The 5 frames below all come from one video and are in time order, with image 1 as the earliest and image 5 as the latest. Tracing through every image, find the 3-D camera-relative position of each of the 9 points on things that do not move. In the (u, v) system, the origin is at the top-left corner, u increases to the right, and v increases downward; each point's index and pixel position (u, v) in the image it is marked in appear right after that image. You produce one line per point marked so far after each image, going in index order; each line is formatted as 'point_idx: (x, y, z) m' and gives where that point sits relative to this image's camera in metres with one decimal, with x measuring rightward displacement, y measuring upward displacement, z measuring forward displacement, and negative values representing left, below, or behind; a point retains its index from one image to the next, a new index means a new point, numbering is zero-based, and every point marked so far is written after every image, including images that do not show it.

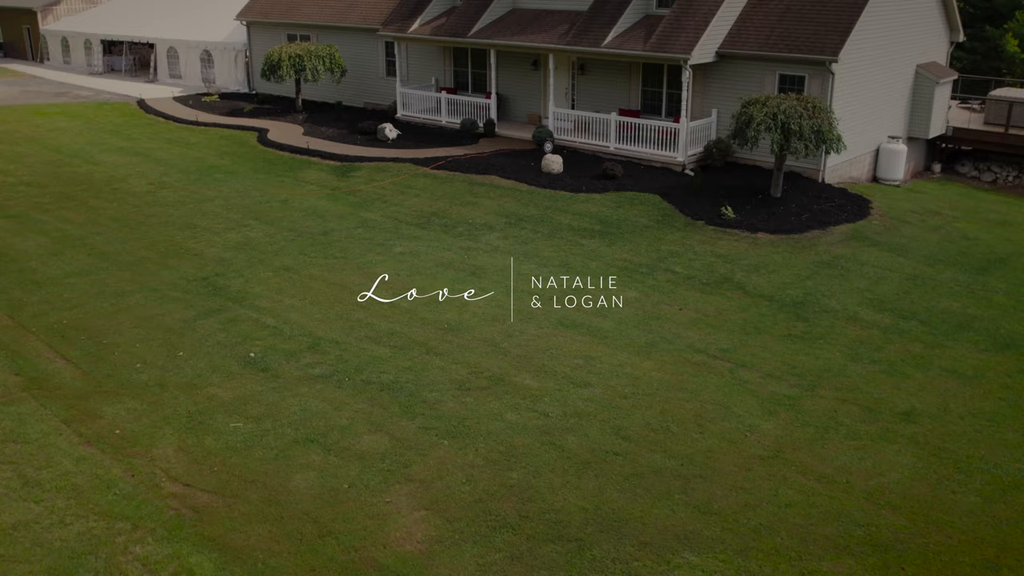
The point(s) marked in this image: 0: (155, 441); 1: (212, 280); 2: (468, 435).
0: (-4.8, -2.1, +11.5) m
1: (-6.1, +0.1, +17.4) m
2: (-0.6, -2.1, +11.8) m
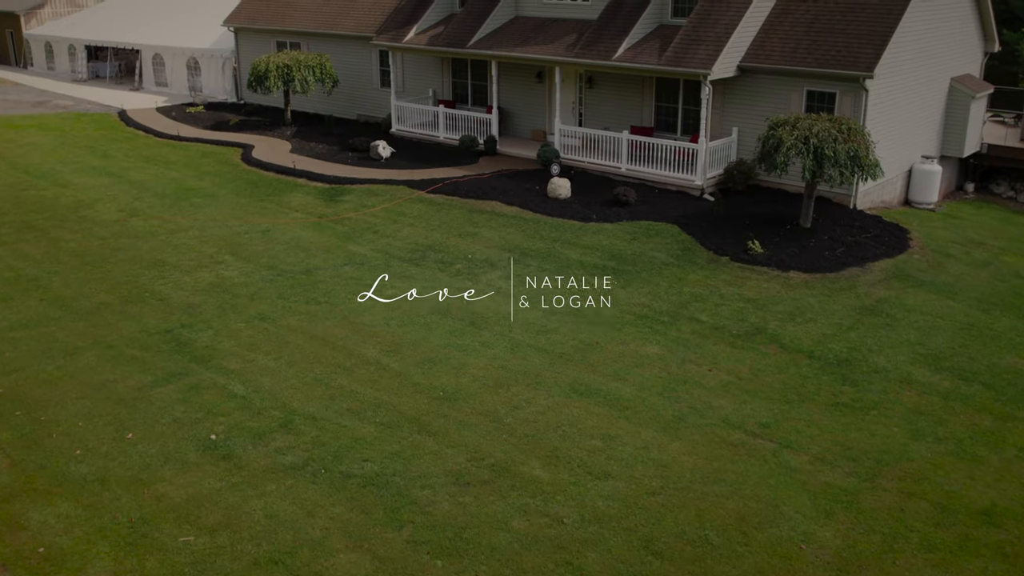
0: (-4.8, -3.1, +9.5) m
1: (-6.1, -0.8, +15.3) m
2: (-0.5, -3.0, +9.8) m
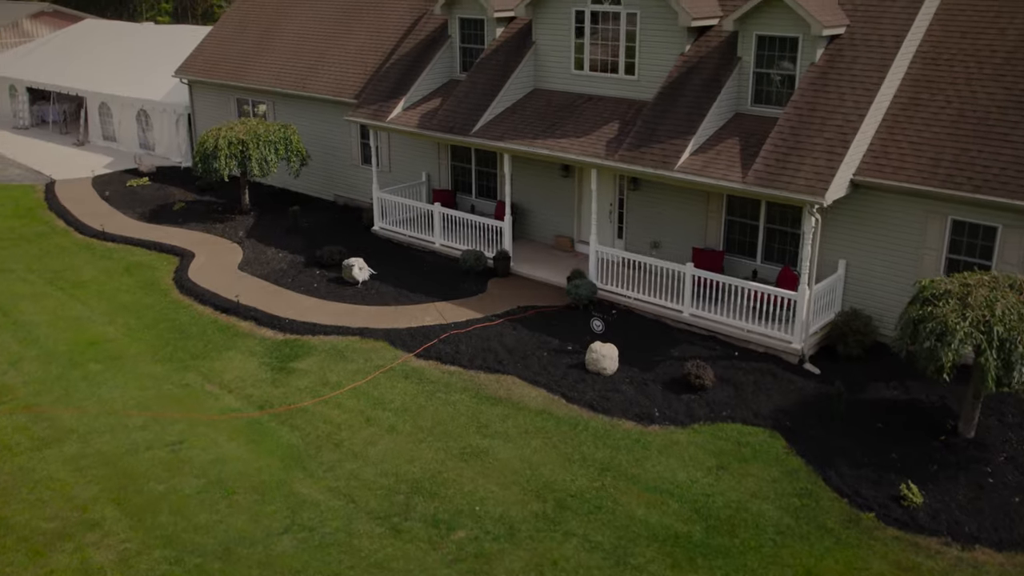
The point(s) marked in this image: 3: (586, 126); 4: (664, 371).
0: (-4.3, -7.1, +2.9) m
1: (-5.6, -4.9, +8.7) m
2: (-0.1, -7.1, +3.2) m
3: (+1.7, +3.7, +19.3) m
4: (+2.9, -1.6, +16.1) m
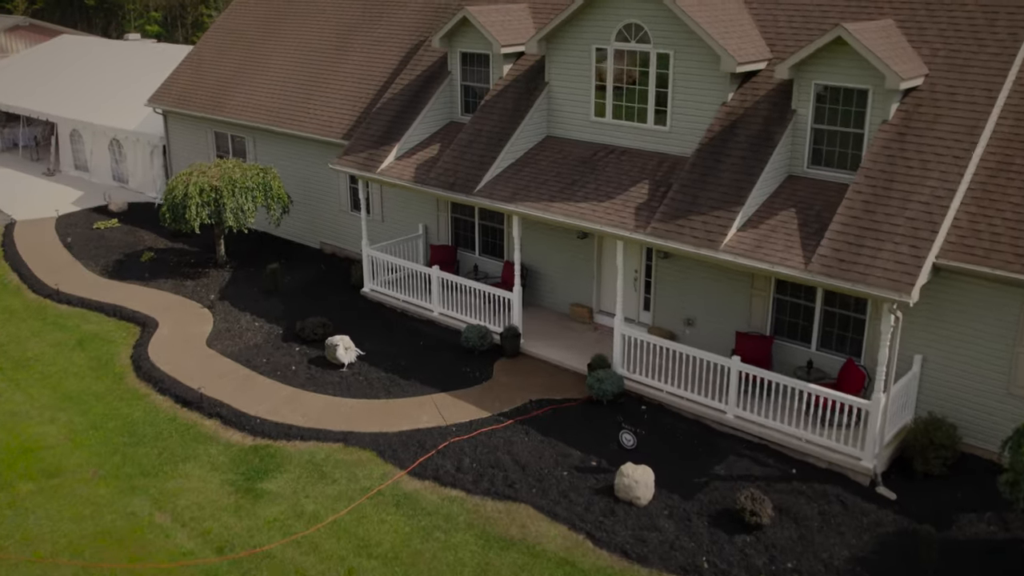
0: (-4.1, -8.9, +0.1) m
1: (-5.4, -6.6, +5.9) m
2: (+0.1, -8.9, +0.4) m
3: (+1.9, +1.9, +16.4) m
4: (+3.1, -3.3, +13.3) m
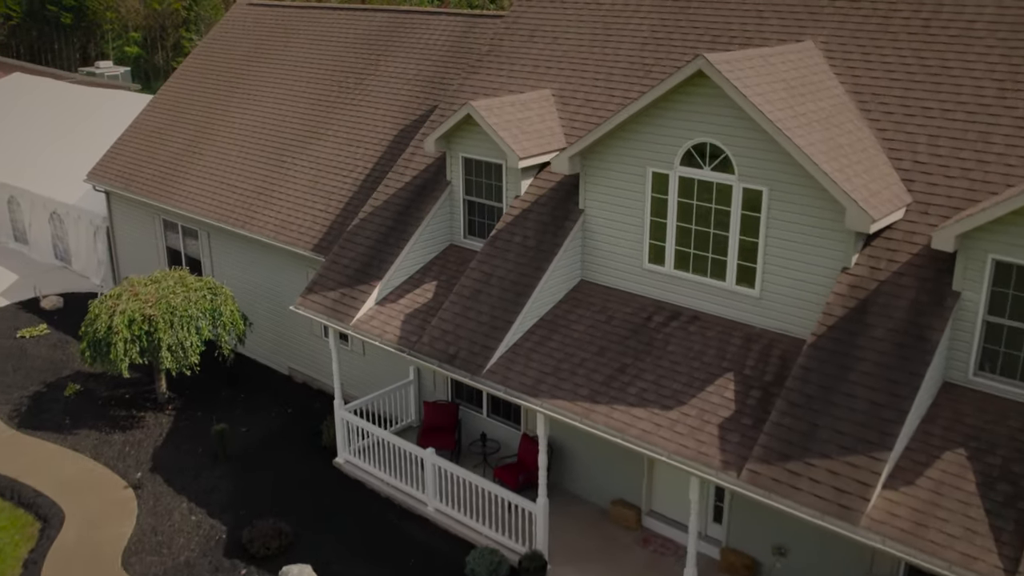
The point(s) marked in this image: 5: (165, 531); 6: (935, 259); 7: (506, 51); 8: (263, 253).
0: (-3.8, -12.2, -4.7) m
1: (-5.1, -9.9, +1.1) m
2: (+0.4, -12.2, -4.5) m
3: (+2.2, -1.3, +11.6) m
4: (+3.4, -6.5, +8.4) m
5: (-5.9, -4.1, +14.6) m
6: (+5.3, +0.4, +10.6) m
7: (-0.2, +4.7, +16.8) m
8: (-5.6, +0.8, +19.1) m
